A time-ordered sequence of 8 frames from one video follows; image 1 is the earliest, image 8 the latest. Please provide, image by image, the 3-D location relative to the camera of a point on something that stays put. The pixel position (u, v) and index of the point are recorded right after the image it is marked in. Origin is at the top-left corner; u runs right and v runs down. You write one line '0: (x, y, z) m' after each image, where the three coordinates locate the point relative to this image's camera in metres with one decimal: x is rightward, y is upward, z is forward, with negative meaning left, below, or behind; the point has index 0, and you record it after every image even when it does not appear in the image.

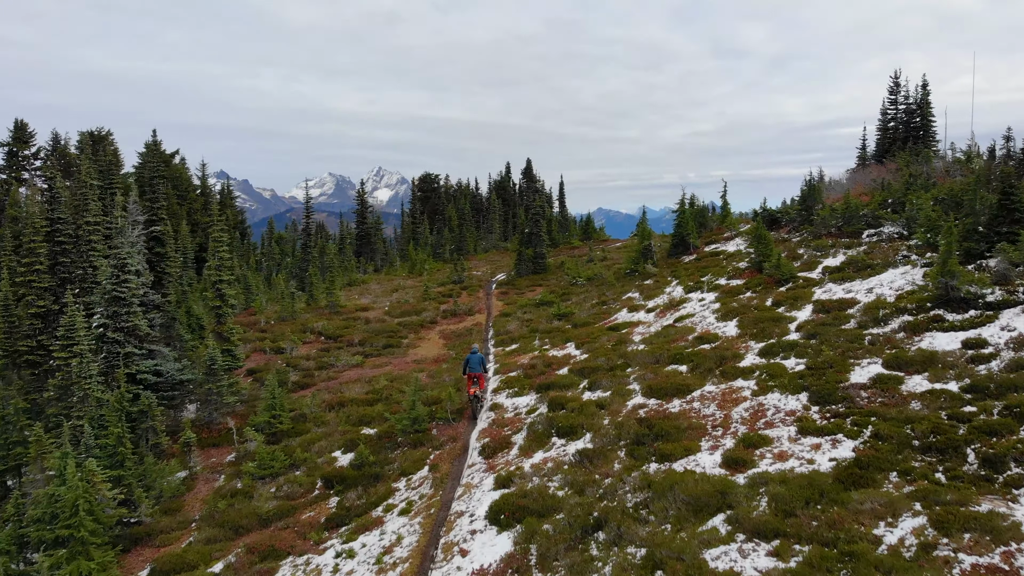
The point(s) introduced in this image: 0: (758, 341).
0: (+5.0, -1.1, +17.5) m
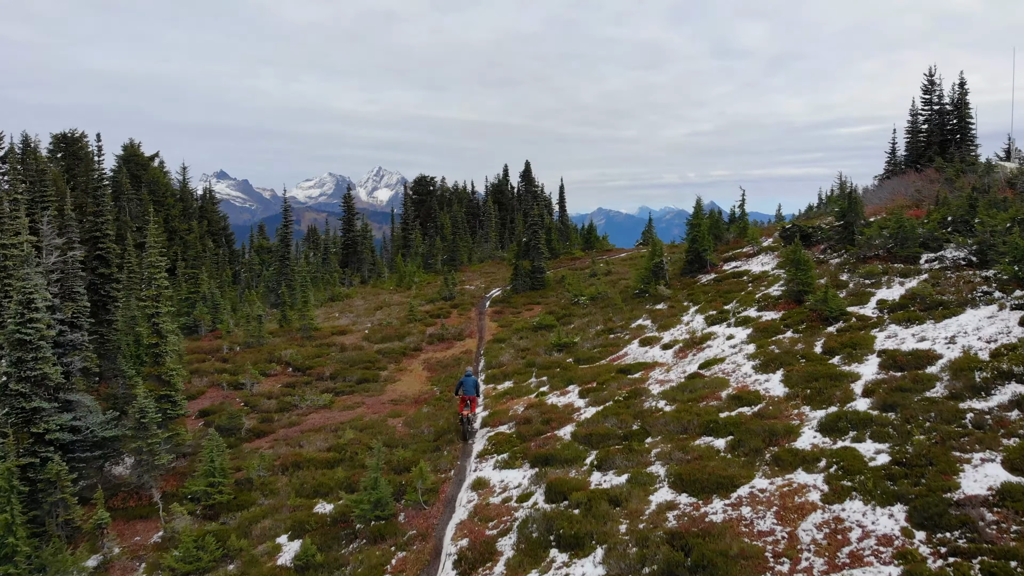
0: (+4.8, -1.9, +13.7) m
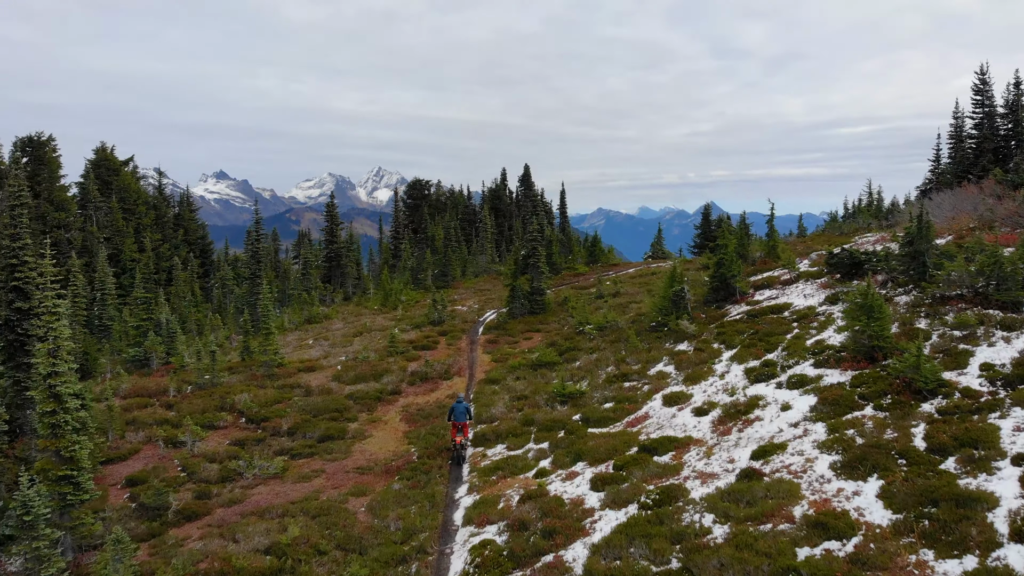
0: (+4.7, -2.9, +9.3) m
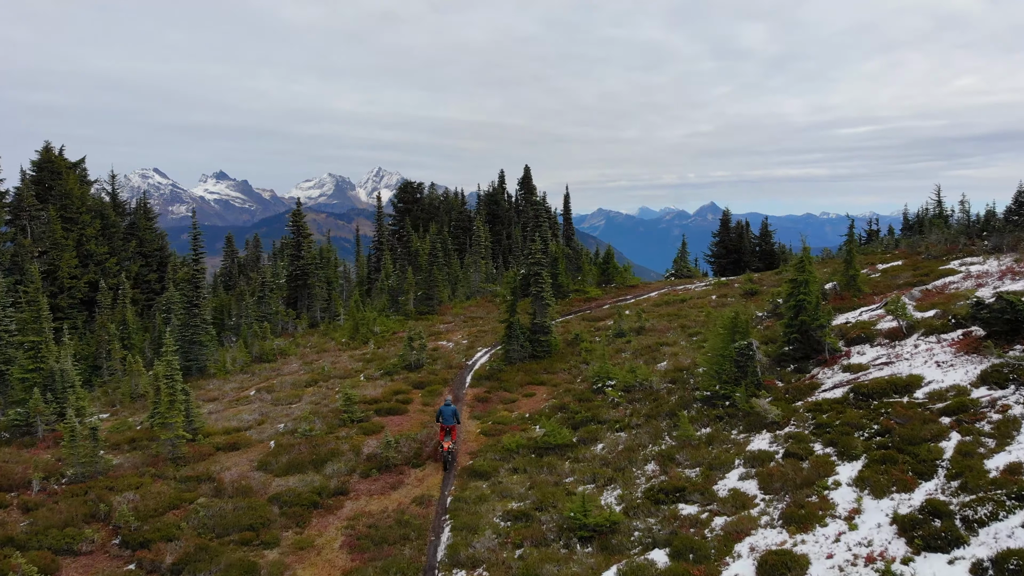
0: (+4.5, -4.1, +1.8) m
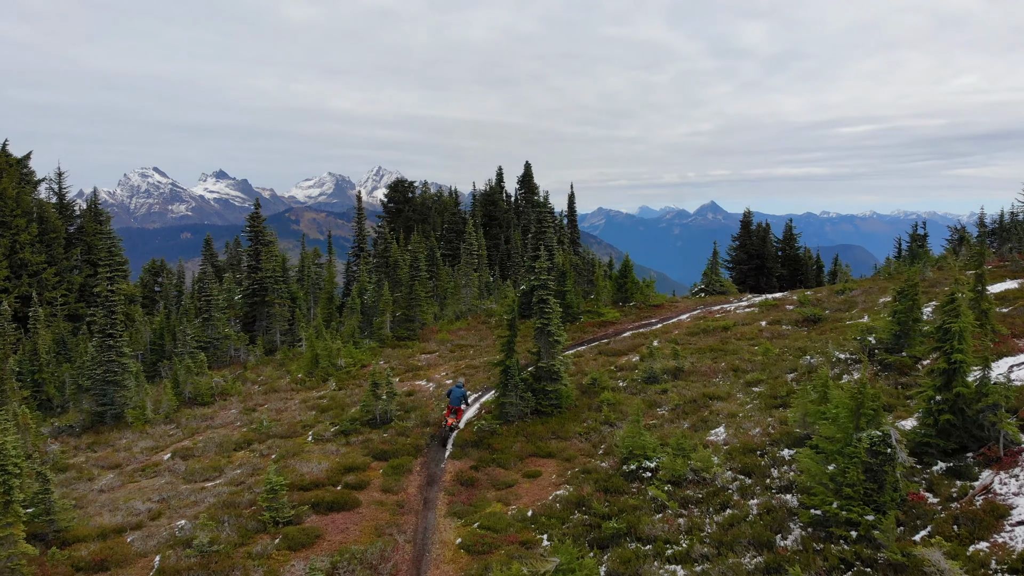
0: (+4.5, -4.8, -4.8) m
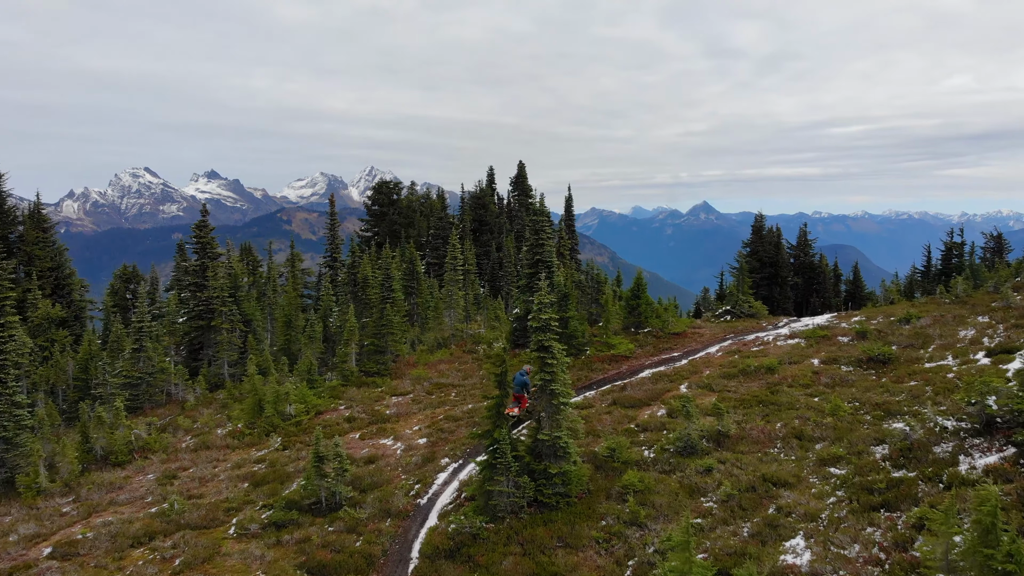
0: (+4.5, -5.6, -10.0) m
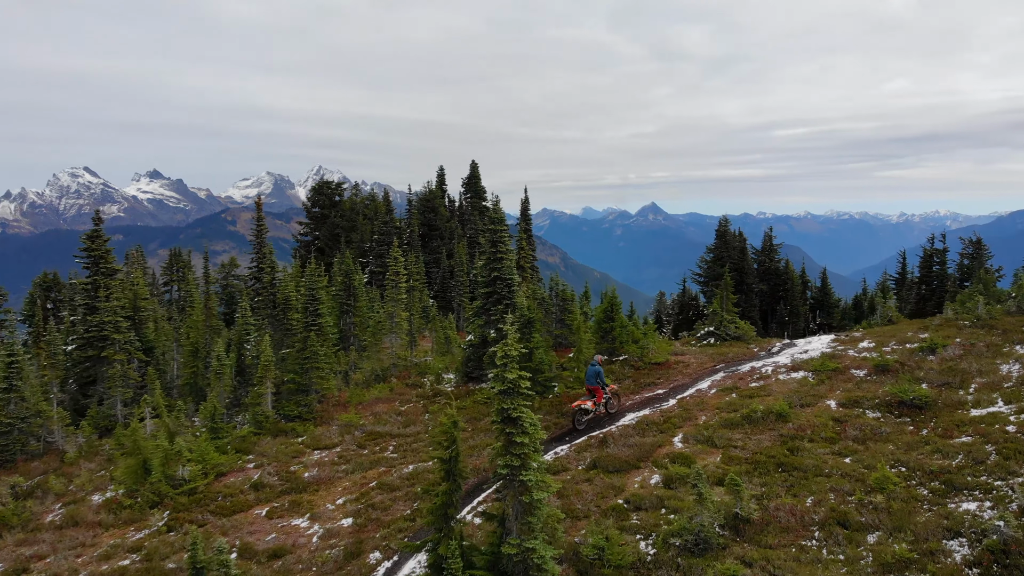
0: (+5.3, -6.1, -13.8) m
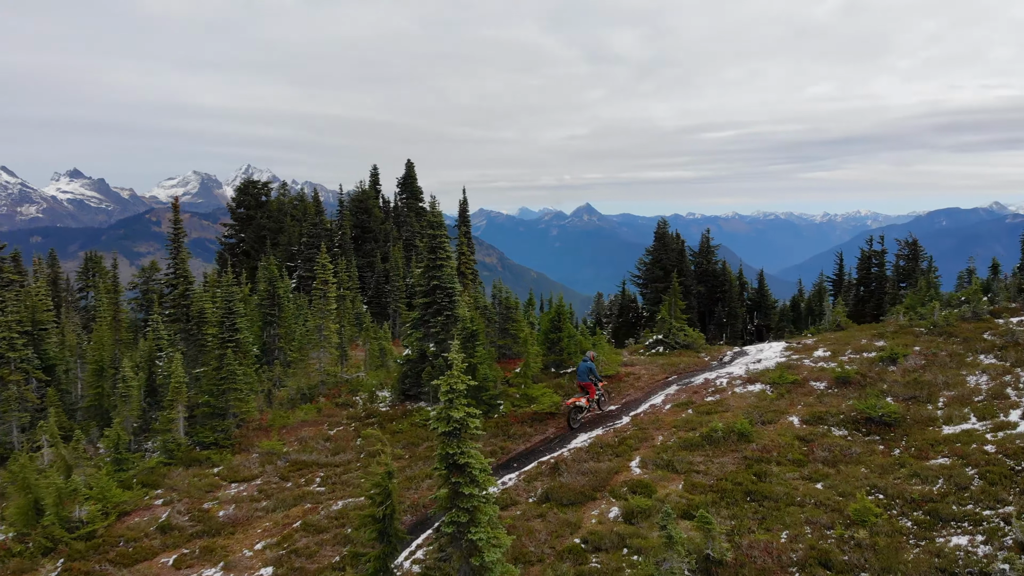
0: (+6.6, -6.3, -14.8) m
